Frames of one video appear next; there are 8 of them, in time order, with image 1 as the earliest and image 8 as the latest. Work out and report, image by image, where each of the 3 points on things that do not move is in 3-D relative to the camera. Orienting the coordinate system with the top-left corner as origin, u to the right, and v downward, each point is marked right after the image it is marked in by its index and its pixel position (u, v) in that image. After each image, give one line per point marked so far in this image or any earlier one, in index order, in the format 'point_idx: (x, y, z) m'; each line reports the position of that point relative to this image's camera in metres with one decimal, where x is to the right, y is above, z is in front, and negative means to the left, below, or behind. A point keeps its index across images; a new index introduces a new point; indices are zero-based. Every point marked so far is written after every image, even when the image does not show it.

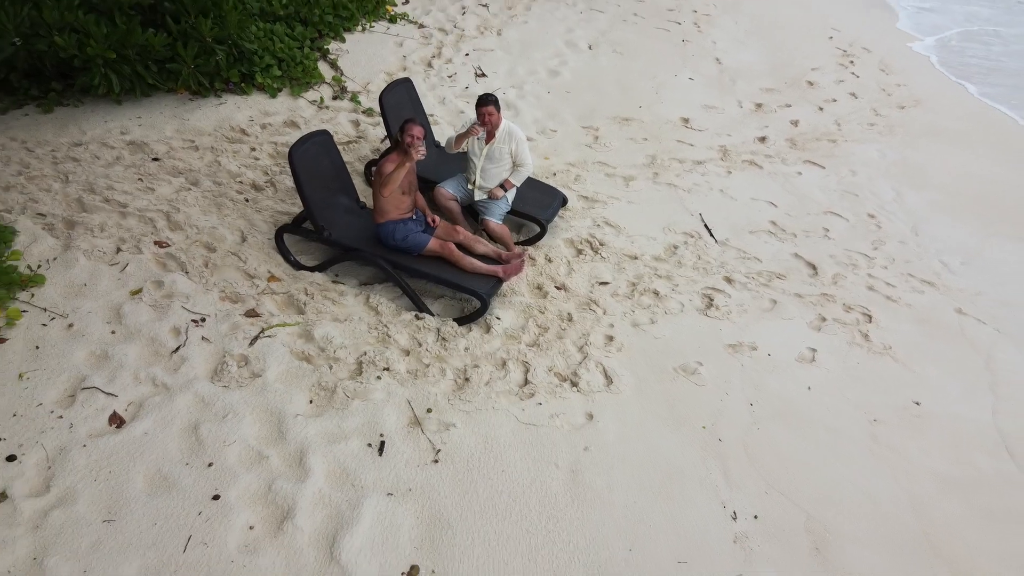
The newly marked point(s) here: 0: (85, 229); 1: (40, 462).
0: (-1.7, +0.2, +3.3) m
1: (-1.4, -0.5, +2.4) m
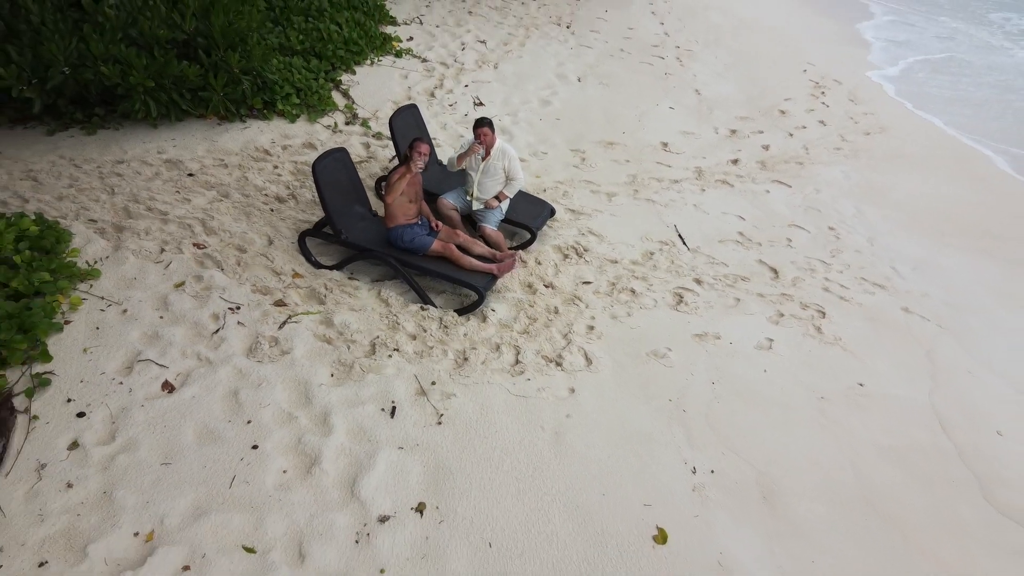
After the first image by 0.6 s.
0: (-1.8, +0.3, +3.7) m
1: (-1.4, -0.4, +2.8) m
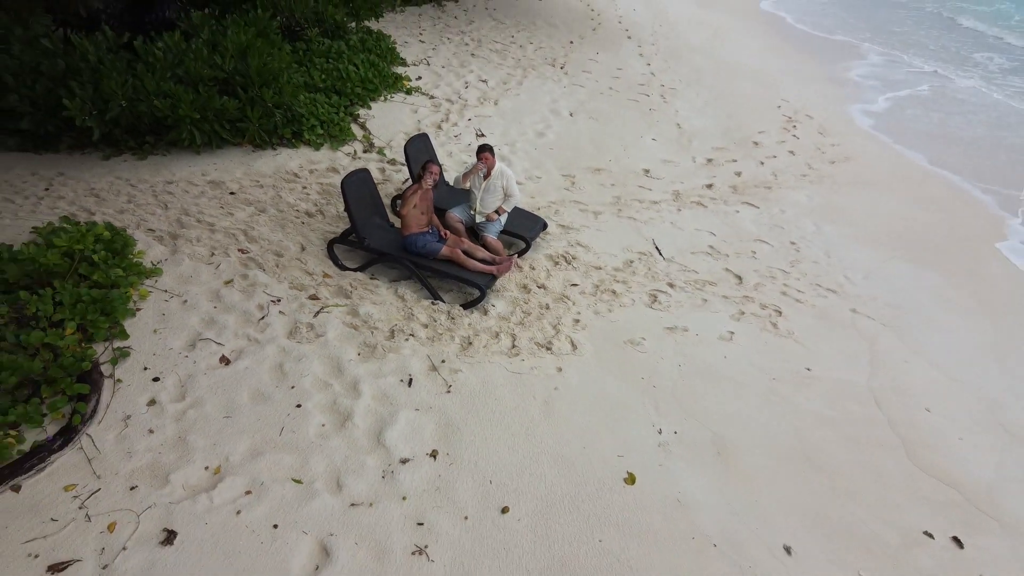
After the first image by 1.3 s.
0: (-1.8, +0.3, +4.4) m
1: (-1.4, -0.4, +3.4) m
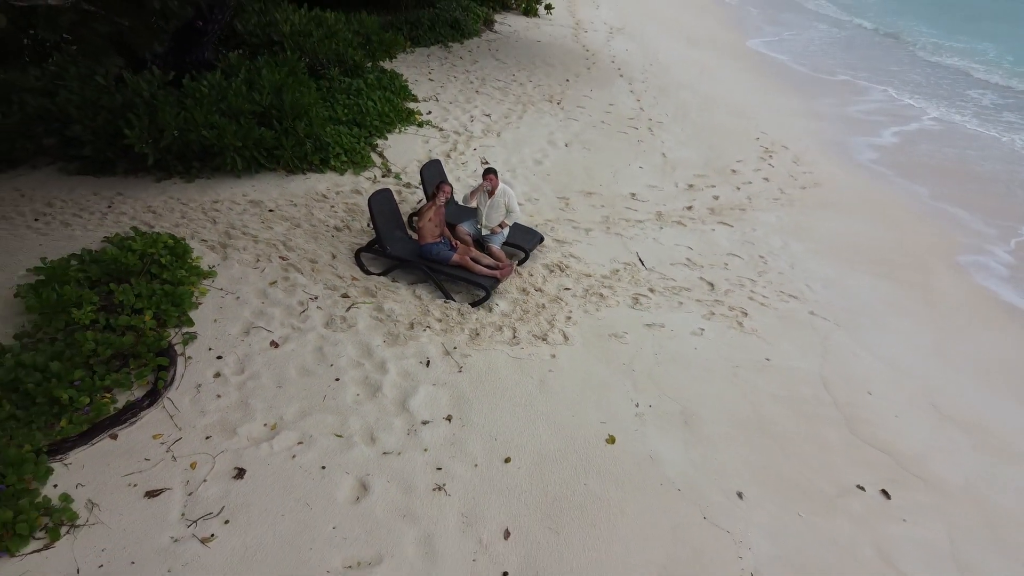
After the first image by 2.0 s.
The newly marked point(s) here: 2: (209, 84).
0: (-1.8, +0.3, +5.1) m
1: (-1.4, -0.4, +4.1) m
2: (-2.5, +1.7, +6.5) m
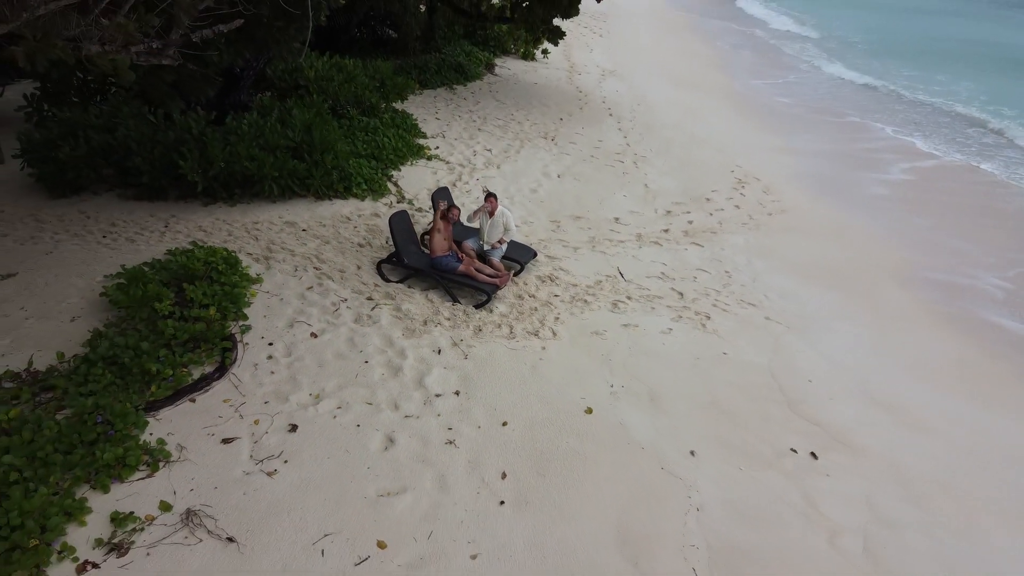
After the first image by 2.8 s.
0: (-1.8, +0.2, +6.1) m
1: (-1.4, -0.4, +5.0) m
2: (-2.5, +1.5, +7.6) m
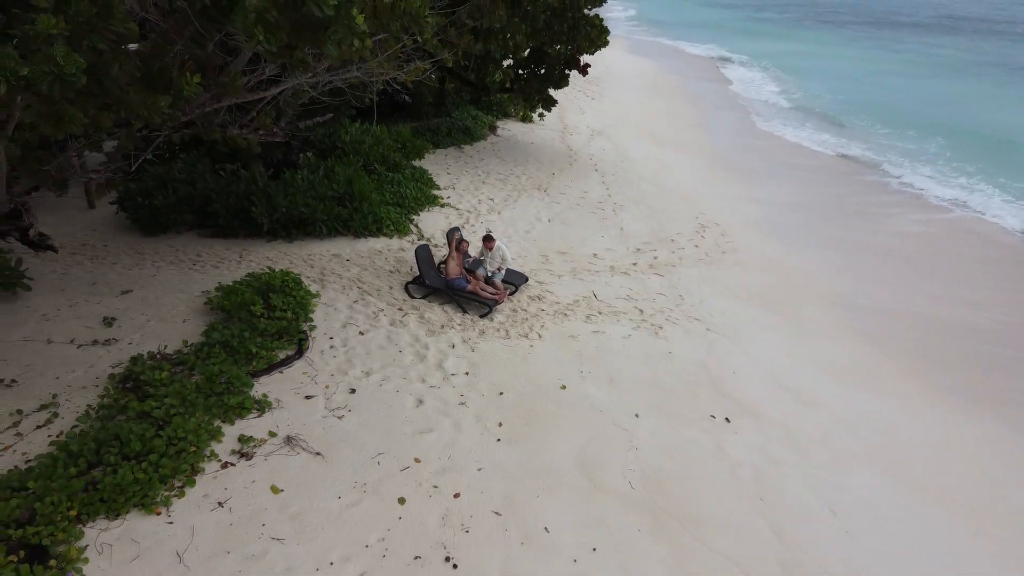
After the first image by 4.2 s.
0: (-1.8, +0.1, +7.9) m
1: (-1.5, -0.4, +6.9) m
2: (-2.5, +1.3, +9.5) m
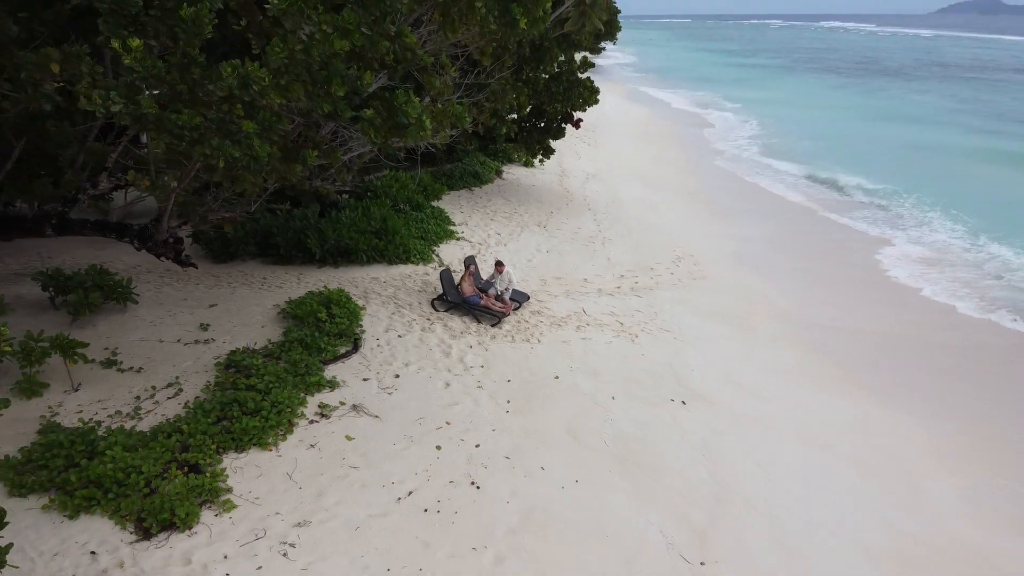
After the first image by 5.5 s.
0: (-1.8, -0.1, +10.0) m
1: (-1.4, -0.6, +8.9) m
2: (-2.4, +1.0, +11.7) m
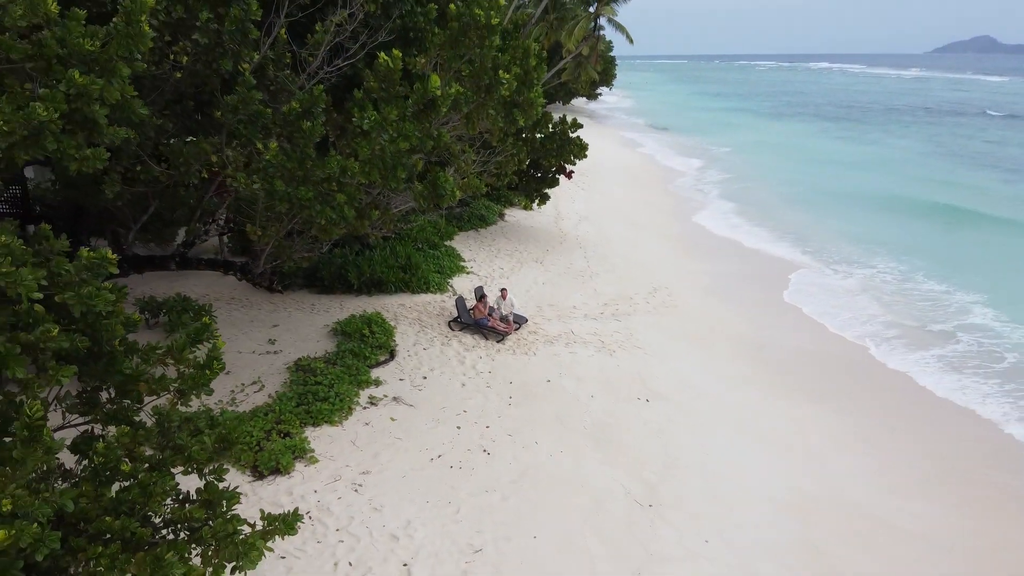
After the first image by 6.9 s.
0: (-1.7, -0.5, +12.6) m
1: (-1.4, -0.9, +11.5) m
2: (-2.4, +0.6, +14.2) m
